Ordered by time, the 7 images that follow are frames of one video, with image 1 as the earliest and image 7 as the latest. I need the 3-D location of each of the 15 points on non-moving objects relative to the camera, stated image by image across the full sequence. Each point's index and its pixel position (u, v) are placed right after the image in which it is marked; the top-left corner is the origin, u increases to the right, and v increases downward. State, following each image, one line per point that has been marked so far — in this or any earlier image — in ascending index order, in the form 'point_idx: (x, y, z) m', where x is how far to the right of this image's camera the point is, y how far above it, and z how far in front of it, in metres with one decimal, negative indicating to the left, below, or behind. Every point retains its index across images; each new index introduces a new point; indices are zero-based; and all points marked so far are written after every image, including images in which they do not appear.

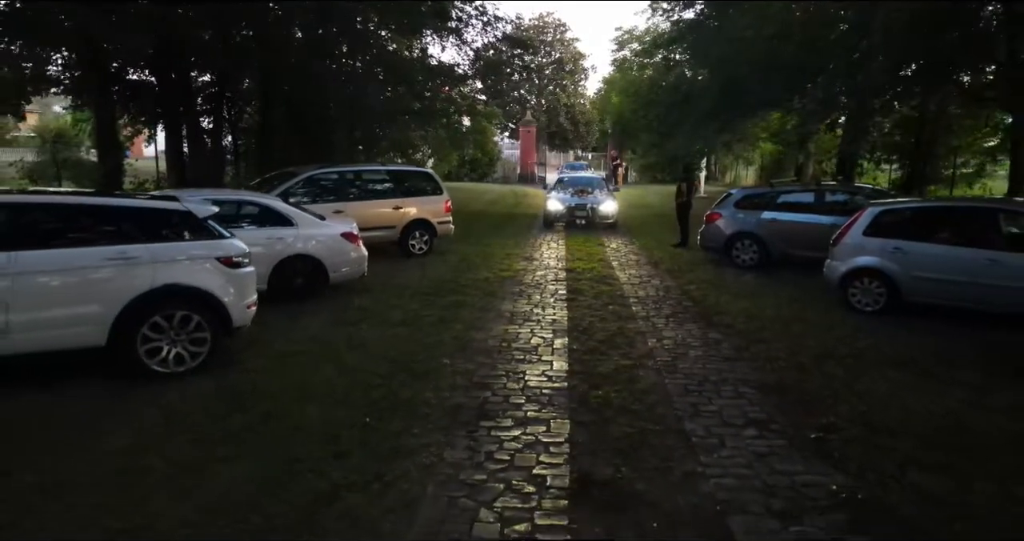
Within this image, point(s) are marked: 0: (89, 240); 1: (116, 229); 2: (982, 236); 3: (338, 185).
0: (-3.4, +0.2, +6.7) m
1: (-3.3, +0.3, +6.8) m
2: (+5.1, +0.4, +9.0) m
3: (-3.0, +1.5, +14.3) m
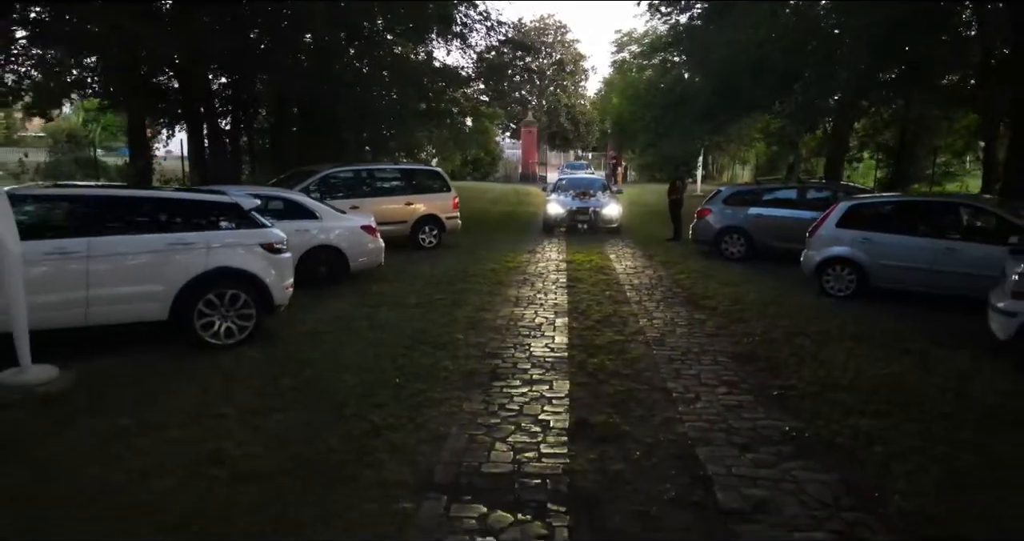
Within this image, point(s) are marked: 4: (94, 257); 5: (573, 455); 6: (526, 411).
0: (-3.3, +0.4, +7.7) m
1: (-3.2, +0.5, +7.8) m
2: (+5.2, +0.5, +10.0) m
3: (-2.9, +1.6, +15.3) m
4: (-3.6, +0.1, +7.3) m
5: (+0.4, -1.1, +5.2) m
6: (+0.1, -1.0, +6.1) m
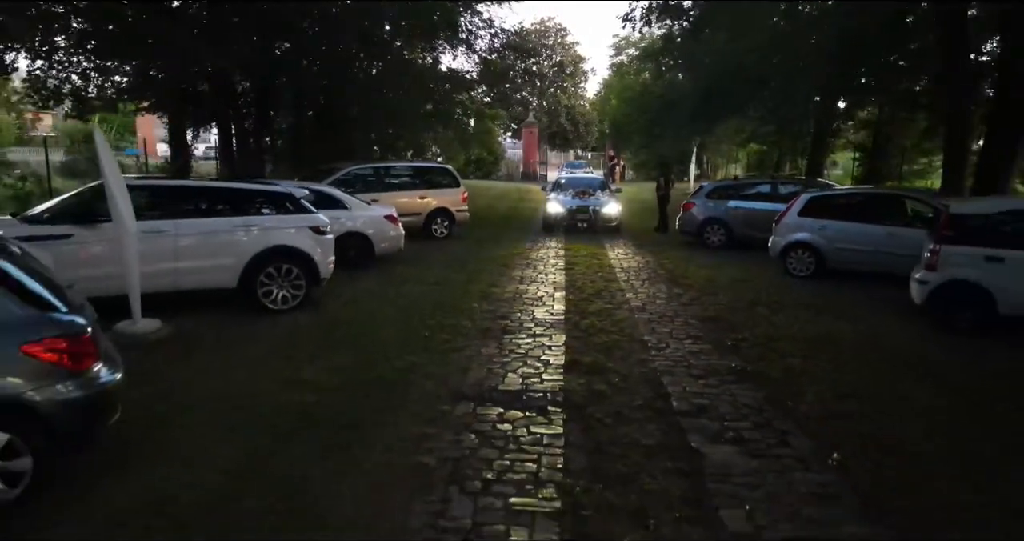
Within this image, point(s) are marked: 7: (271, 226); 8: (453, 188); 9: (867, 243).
0: (-3.2, +0.6, +9.3) m
1: (-3.2, +0.7, +9.5) m
2: (+5.2, +0.8, +11.7) m
3: (-2.8, +1.9, +17.0) m
4: (-3.5, +0.4, +8.9) m
5: (+0.4, -0.9, +6.8) m
6: (+0.2, -0.8, +7.8) m
7: (-2.7, +0.5, +9.4) m
8: (-1.3, +1.8, +18.1) m
9: (+5.0, +0.4, +11.7) m
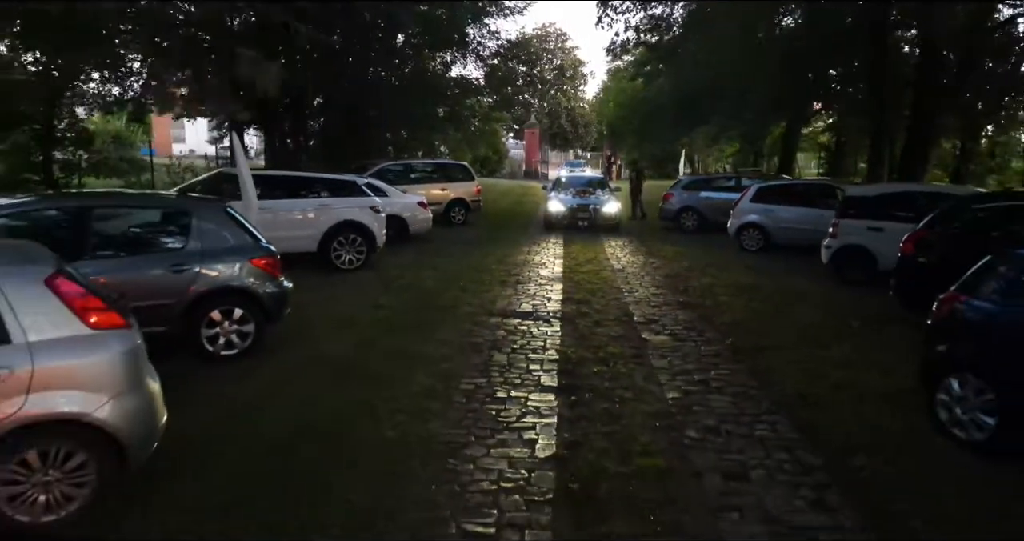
0: (-3.1, +1.1, +12.4) m
1: (-3.0, +1.2, +12.5) m
2: (+5.4, +1.2, +14.7) m
3: (-2.7, +2.3, +20.0) m
4: (-3.4, +0.8, +12.0) m
5: (+0.6, -0.4, +9.9) m
6: (+0.3, -0.3, +10.8) m
7: (-2.5, +1.0, +12.5) m
8: (-1.1, +2.2, +21.1) m
9: (+5.1, +0.8, +14.7) m
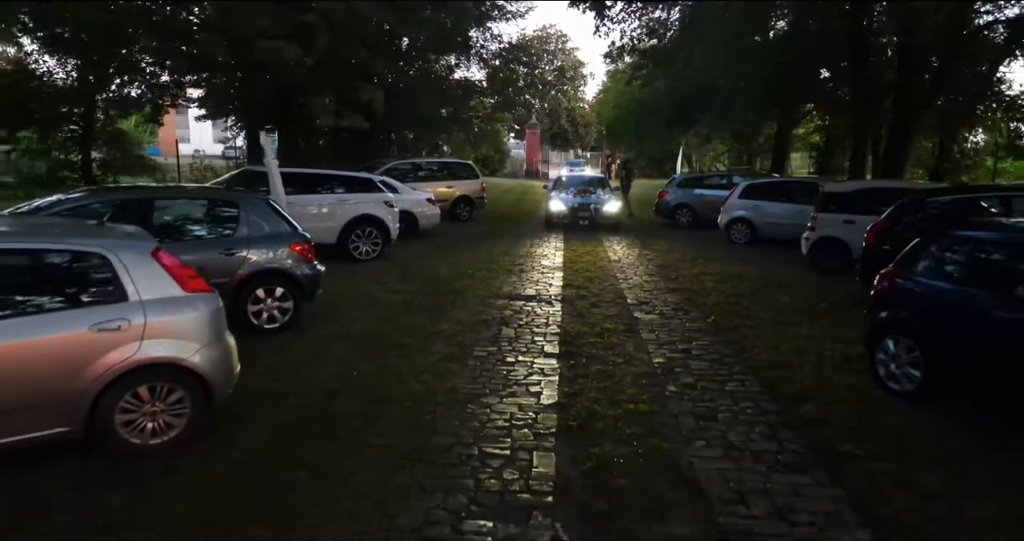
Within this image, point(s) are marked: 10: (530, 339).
0: (-3.0, +1.2, +13.4) m
1: (-2.9, +1.3, +13.6) m
2: (+5.5, +1.4, +15.7) m
3: (-2.6, +2.5, +21.0) m
4: (-3.3, +1.0, +13.0) m
5: (+0.7, -0.3, +10.9) m
6: (+0.4, -0.2, +11.8) m
7: (-2.5, +1.1, +13.5) m
8: (-1.0, +2.4, +22.1) m
9: (+5.2, +1.0, +15.7) m
10: (+0.2, -0.7, +8.1) m
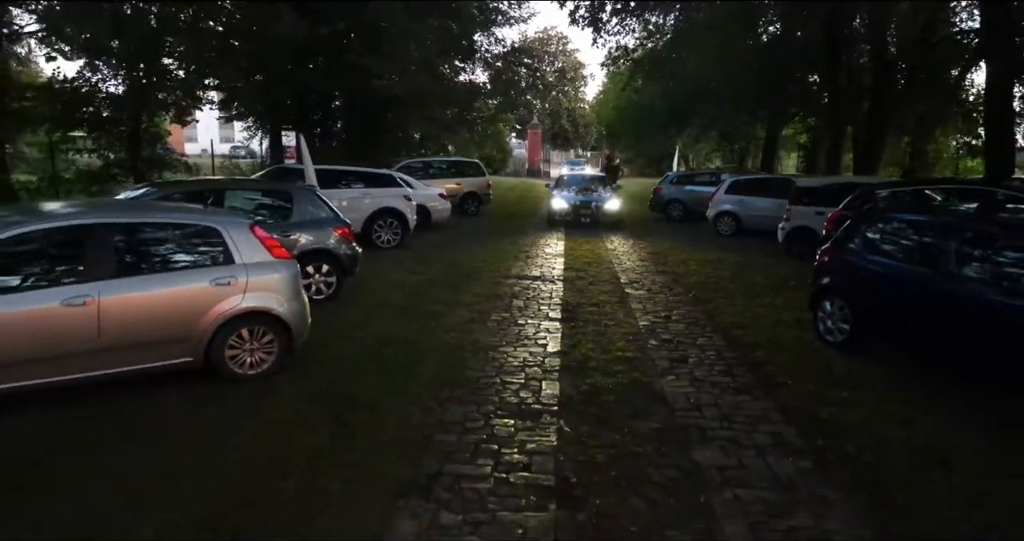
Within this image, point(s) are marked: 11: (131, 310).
0: (-2.9, +1.5, +14.9) m
1: (-2.8, +1.6, +15.1) m
2: (+5.6, +1.6, +17.2) m
3: (-2.5, +2.7, +22.6) m
4: (-3.2, +1.2, +14.5) m
5: (+0.8, 0.0, +12.4) m
6: (+0.5, +0.1, +13.3) m
7: (-2.4, +1.4, +15.0) m
8: (-0.9, +2.6, +23.6) m
9: (+5.3, +1.2, +17.3) m
10: (+0.3, -0.4, +9.6) m
11: (-2.6, -0.3, +5.8) m
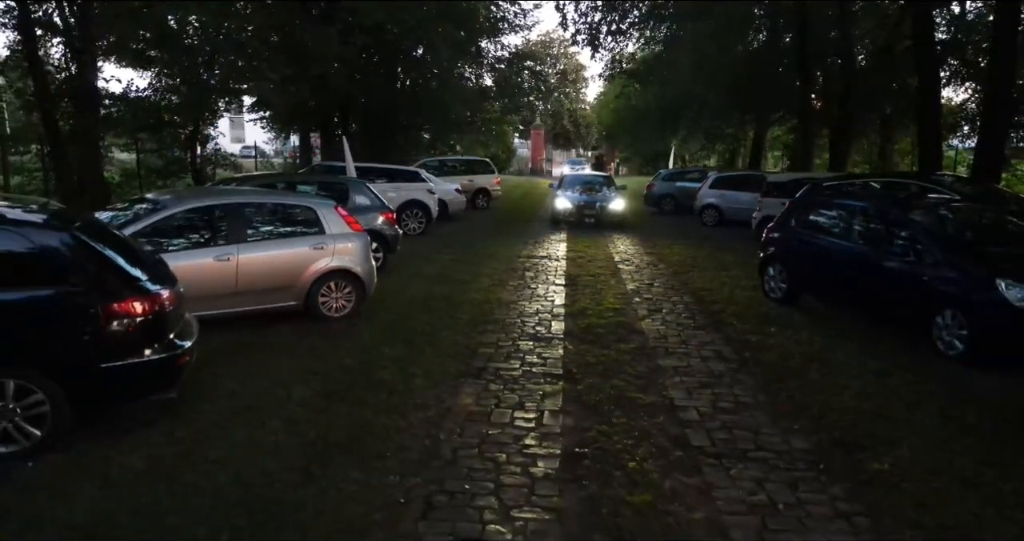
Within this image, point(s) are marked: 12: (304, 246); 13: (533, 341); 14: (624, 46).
0: (-2.7, +1.8, +17.2) m
1: (-2.6, +1.9, +17.3) m
2: (+5.8, +2.0, +19.5) m
3: (-2.3, +3.0, +24.8) m
4: (-3.0, +1.5, +16.8) m
5: (+1.0, +0.3, +14.7) m
6: (+0.7, +0.4, +15.6) m
7: (-2.2, +1.7, +17.3) m
8: (-0.7, +3.0, +25.9) m
9: (+5.5, +1.5, +19.5) m
10: (+0.5, -0.1, +11.9) m
11: (-2.5, 0.0, +8.1) m
12: (-2.1, +0.3, +8.4) m
13: (+0.2, -0.7, +7.9) m
14: (+1.9, +3.8, +14.7) m
